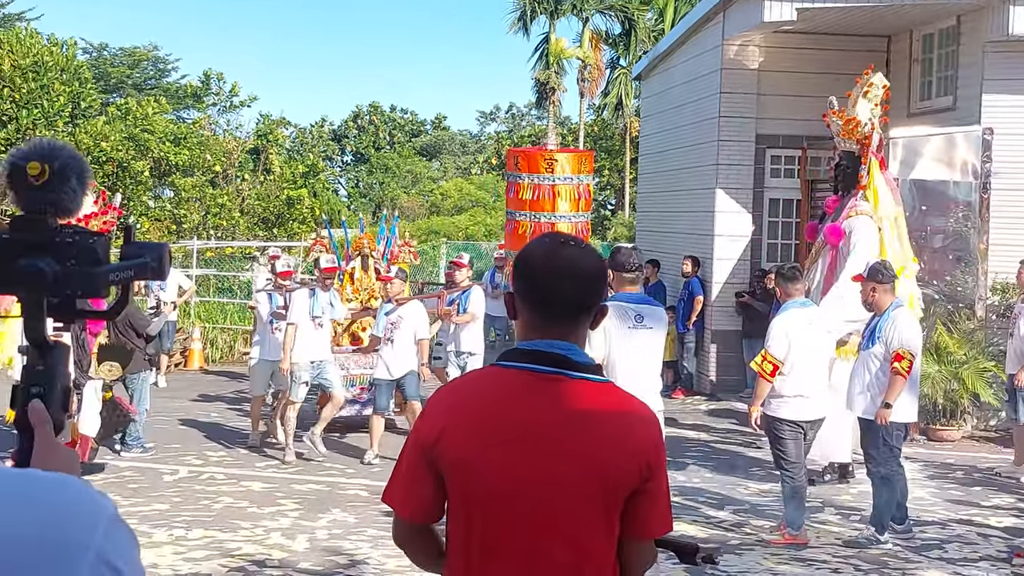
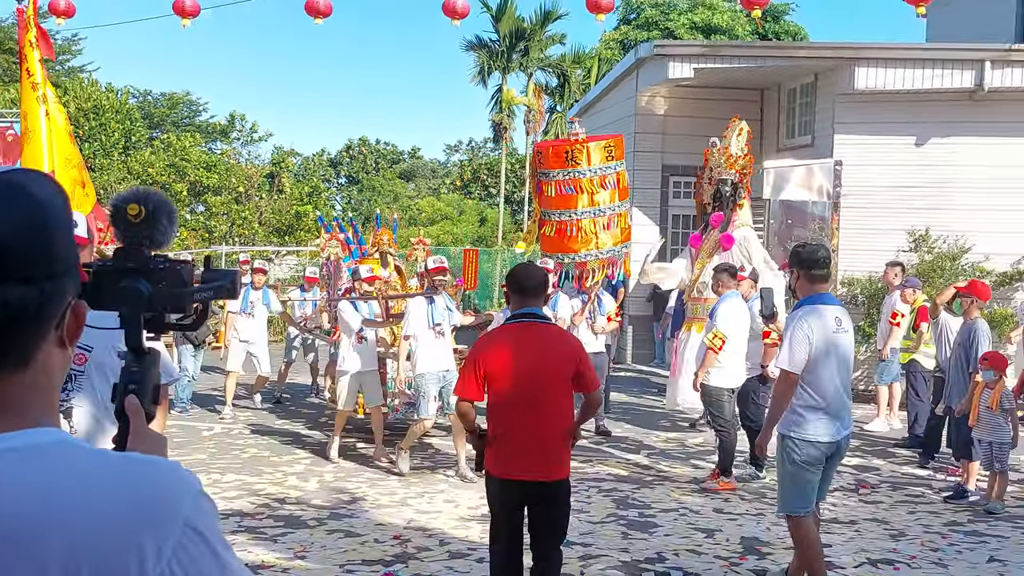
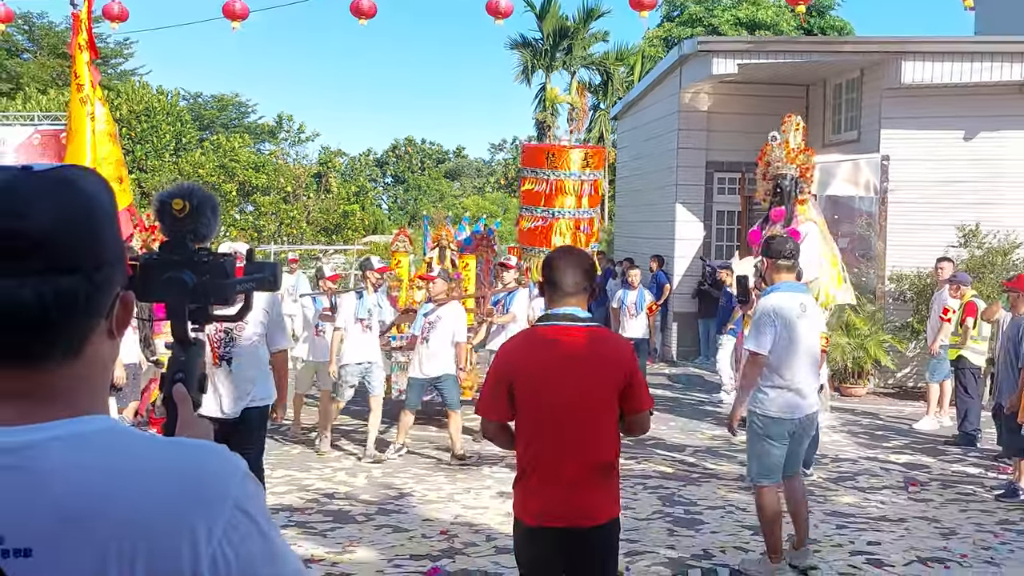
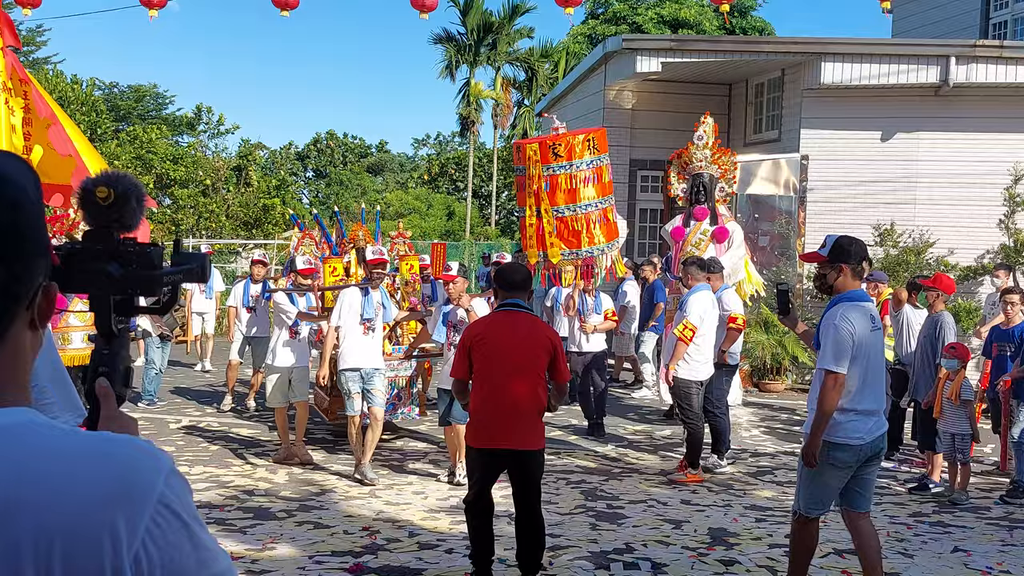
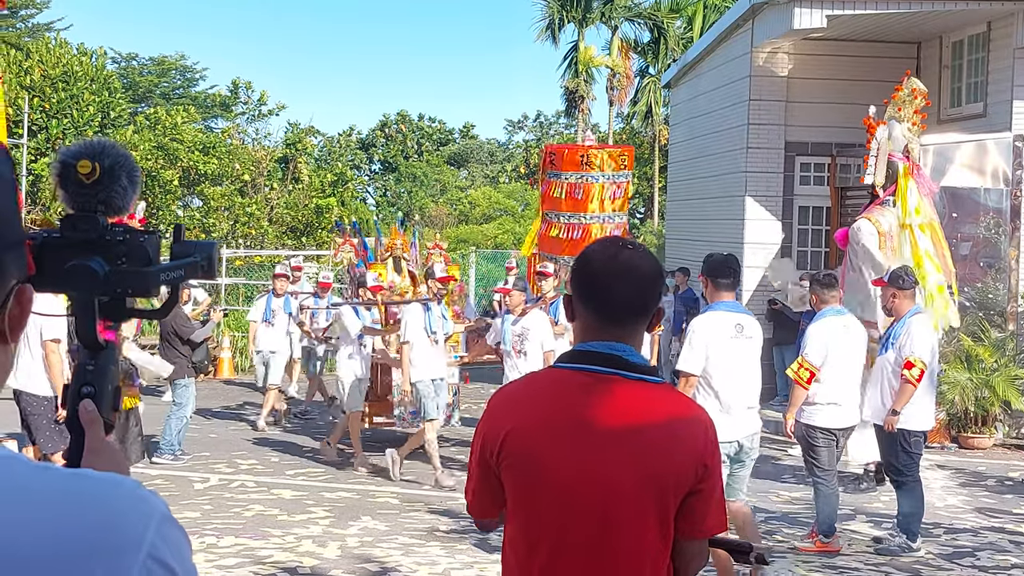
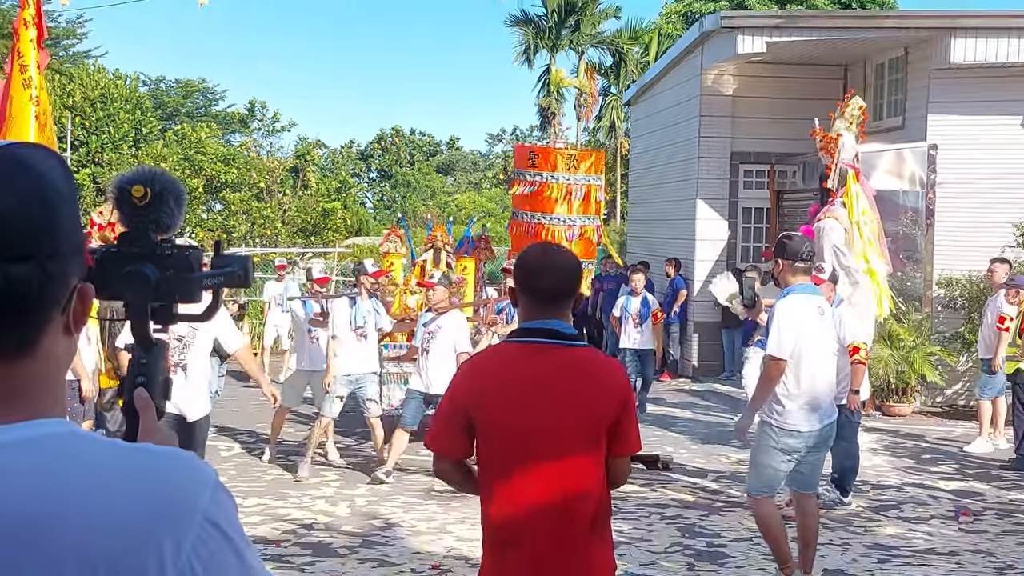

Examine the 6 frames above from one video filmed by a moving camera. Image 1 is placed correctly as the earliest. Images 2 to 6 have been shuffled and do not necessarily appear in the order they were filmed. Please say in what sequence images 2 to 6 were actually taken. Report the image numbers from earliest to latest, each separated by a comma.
5, 6, 3, 2, 4
